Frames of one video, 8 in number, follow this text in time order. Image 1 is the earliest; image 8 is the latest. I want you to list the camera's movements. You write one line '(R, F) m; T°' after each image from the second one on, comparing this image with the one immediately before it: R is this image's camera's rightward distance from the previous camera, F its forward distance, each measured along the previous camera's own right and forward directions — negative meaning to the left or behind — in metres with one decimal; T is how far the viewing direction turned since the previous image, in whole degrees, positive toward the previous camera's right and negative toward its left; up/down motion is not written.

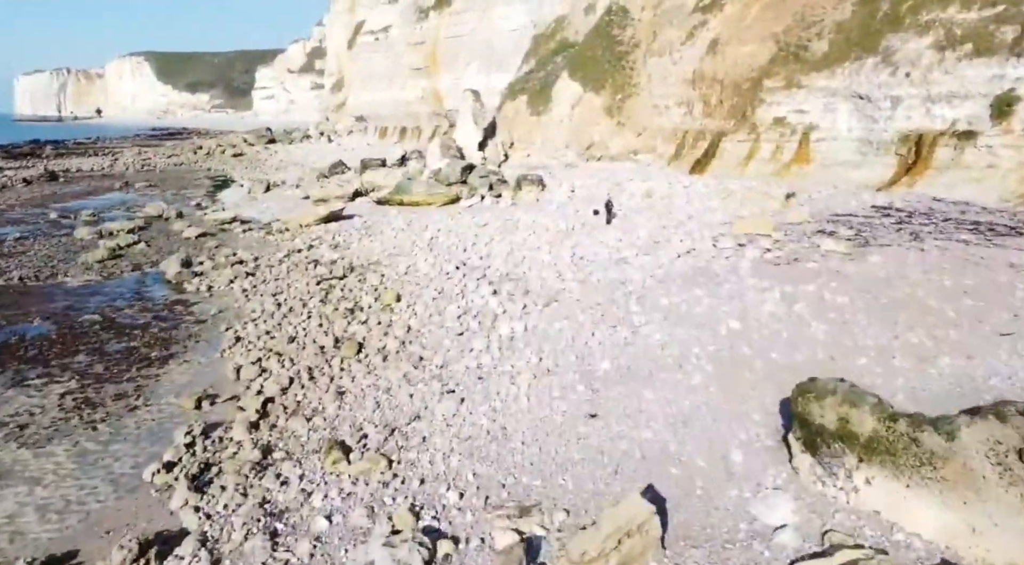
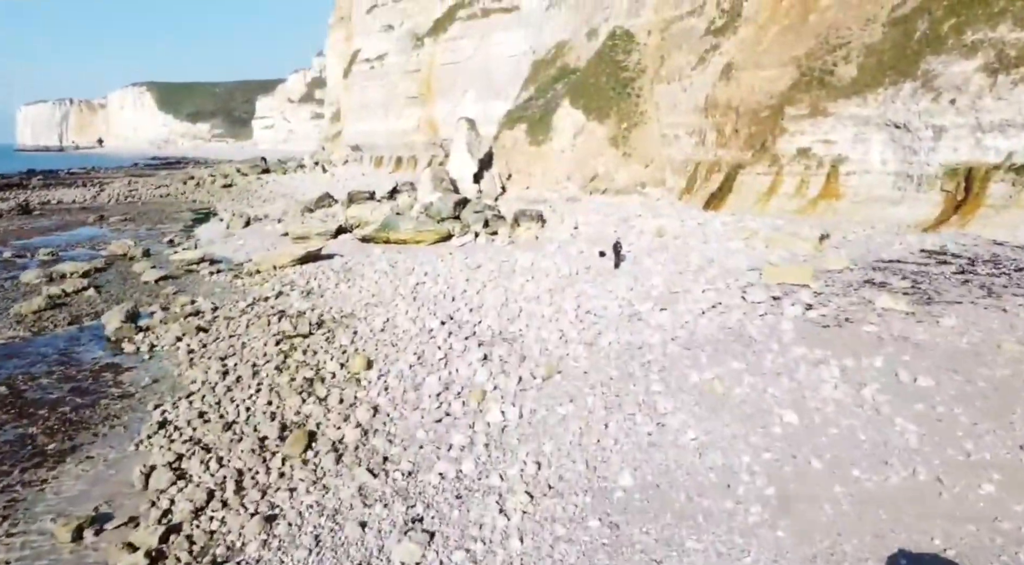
(+0.1, +2.2) m; 0°
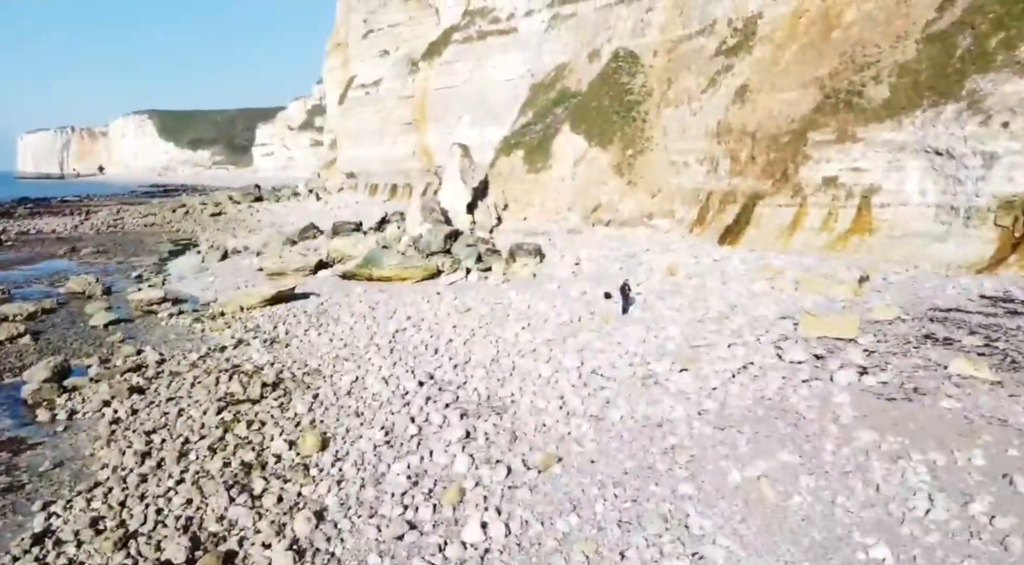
(+0.2, +2.0) m; 0°
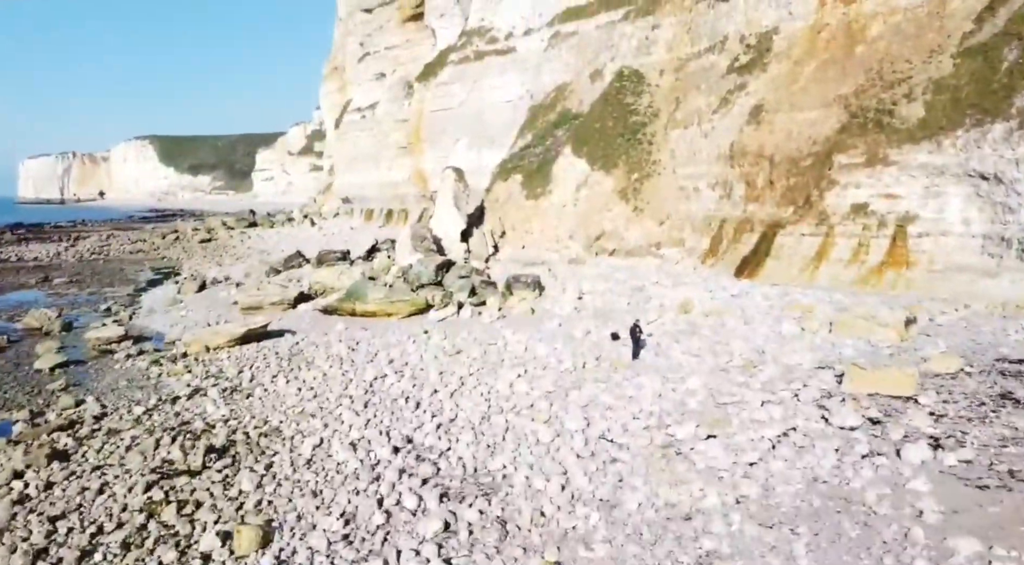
(+0.1, +1.7) m; 0°
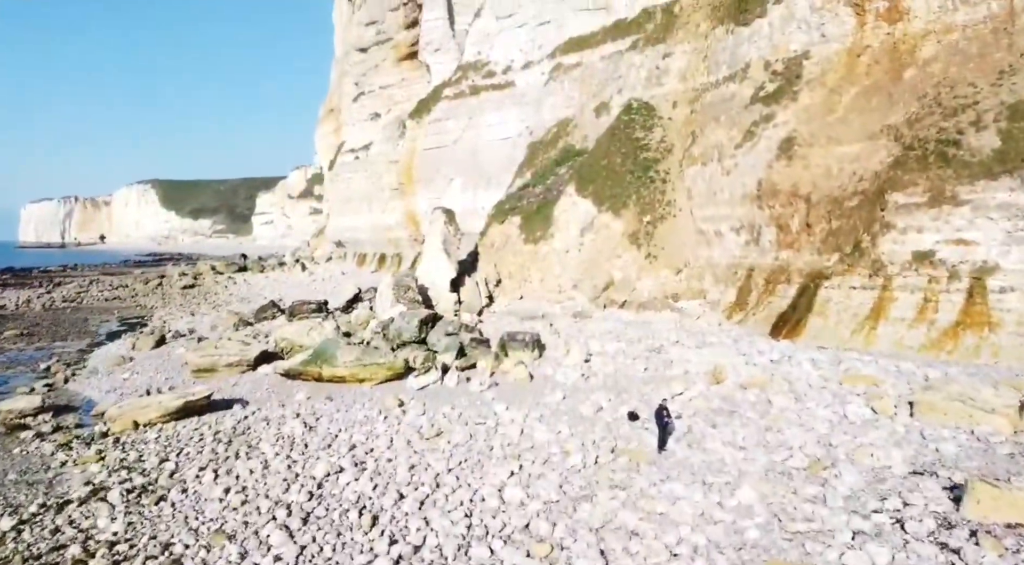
(+0.2, +2.7) m; 0°
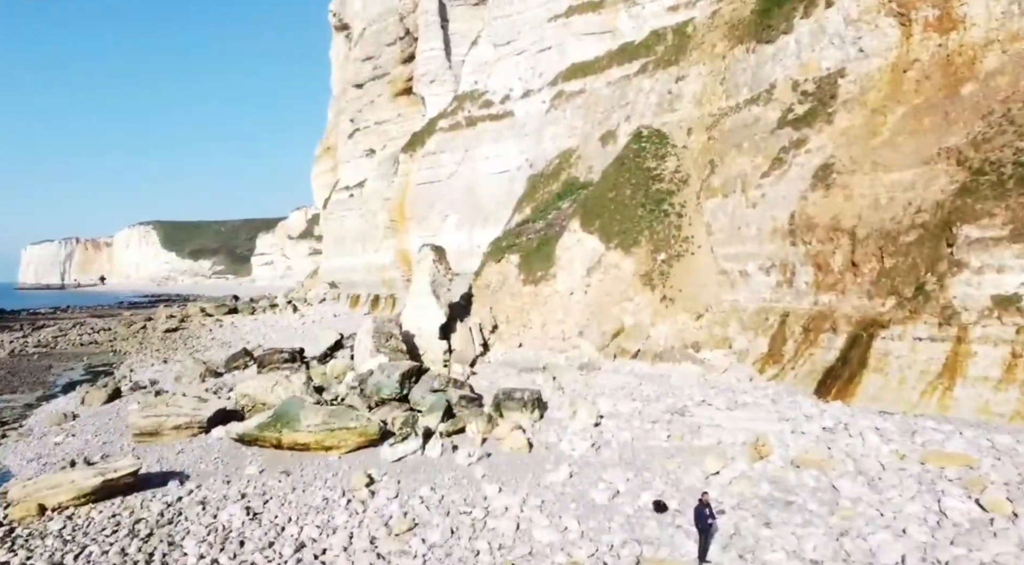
(+0.1, +2.3) m; 0°
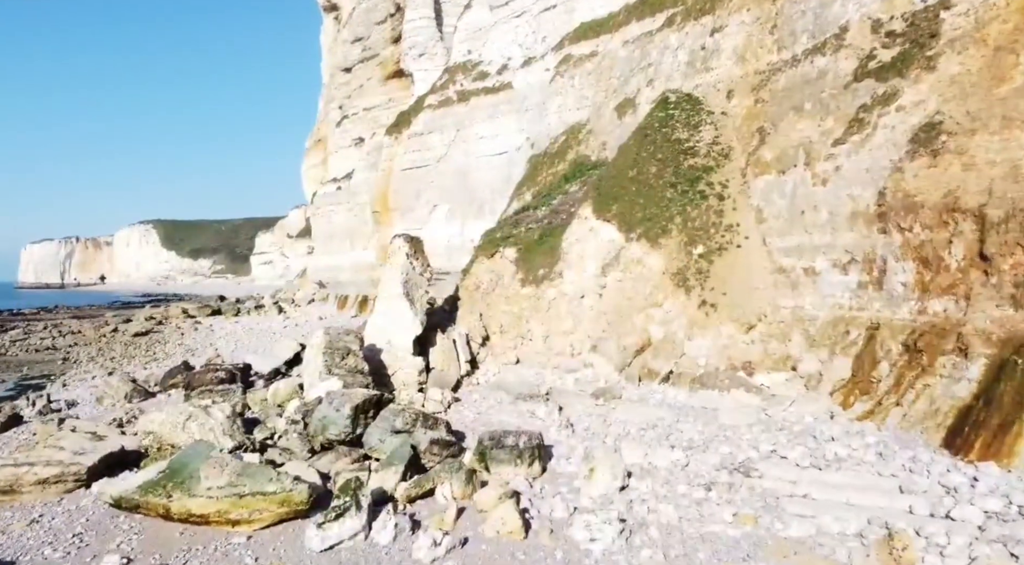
(+0.2, +3.9) m; 0°
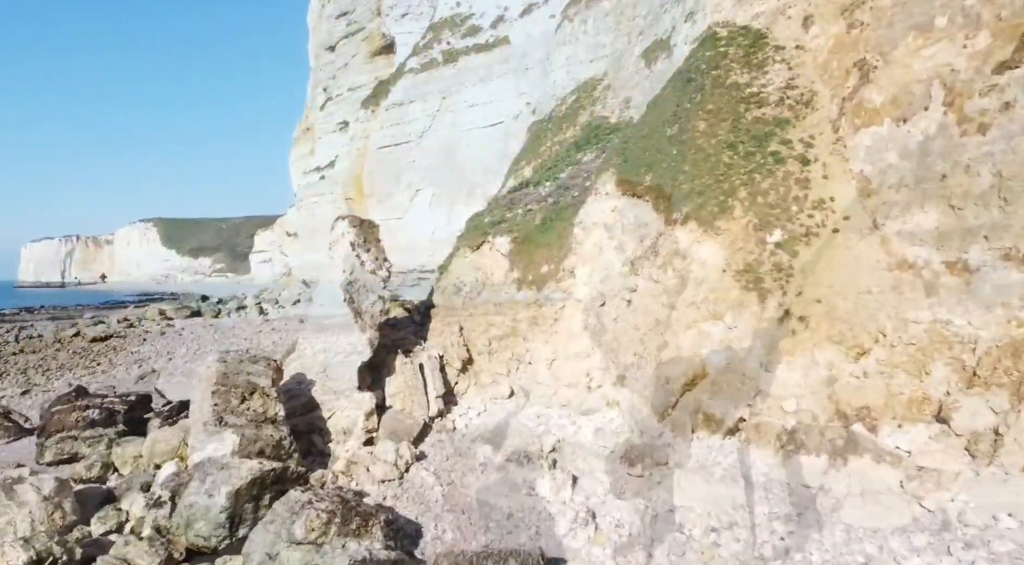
(+0.2, +4.4) m; 0°
